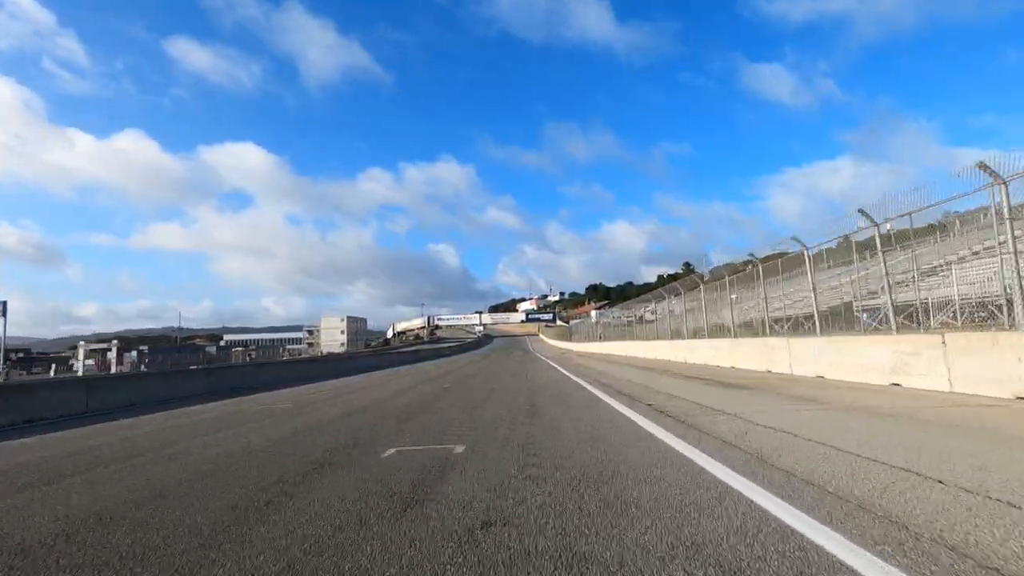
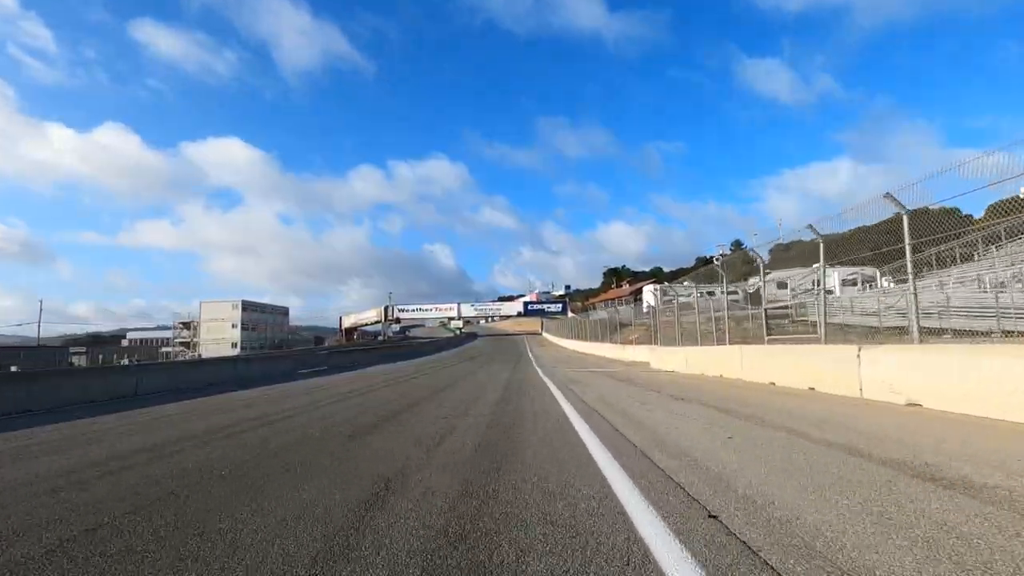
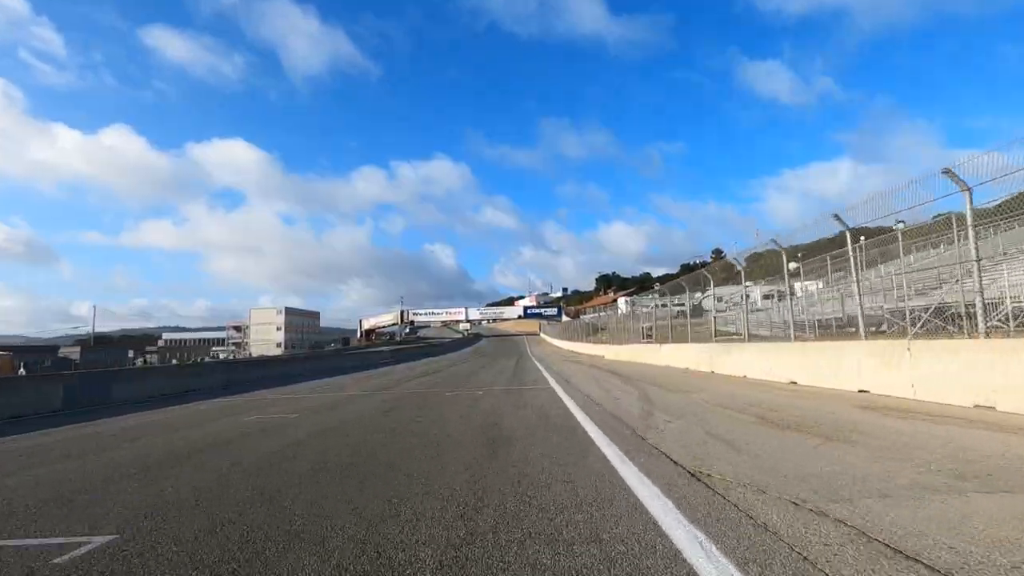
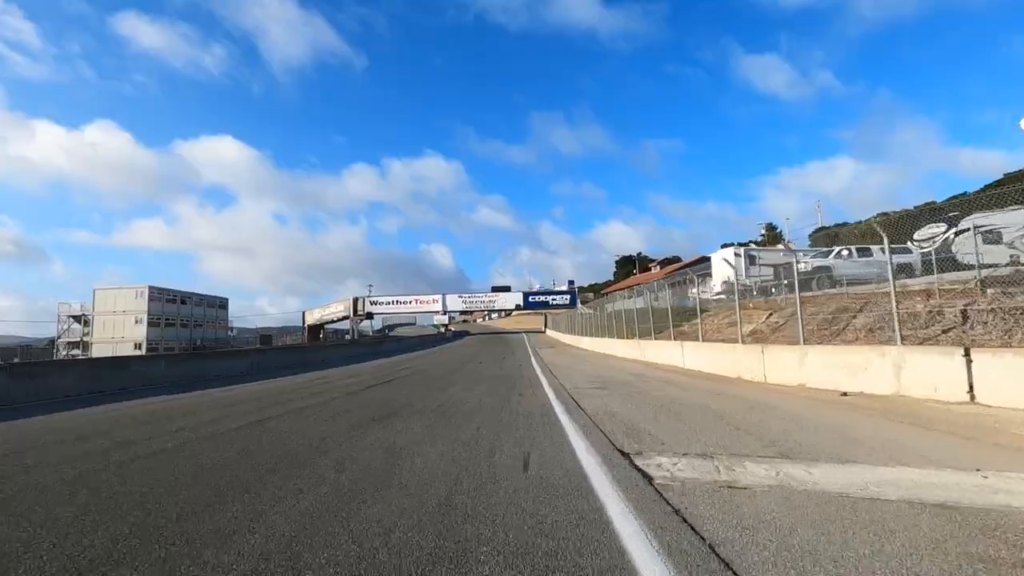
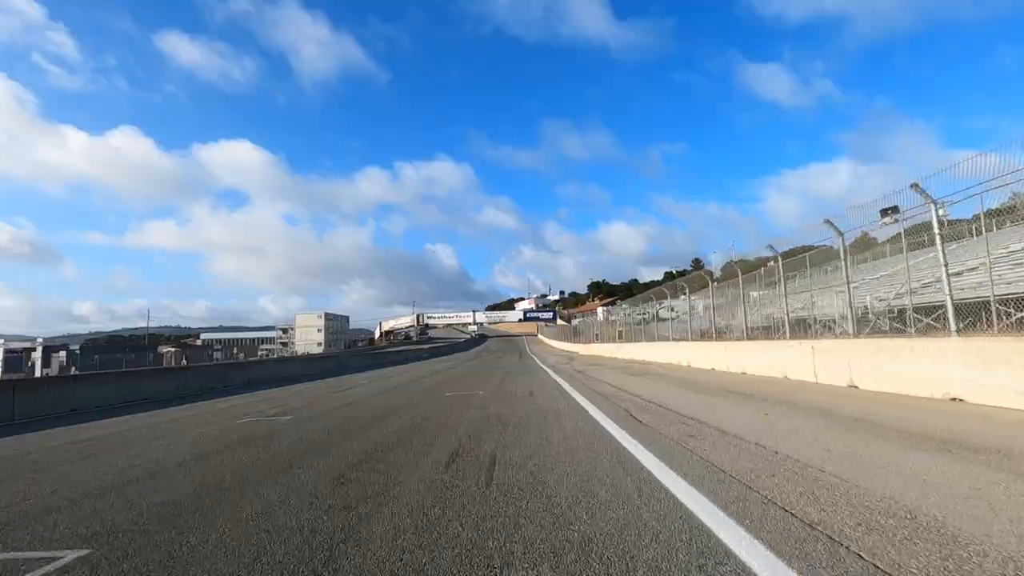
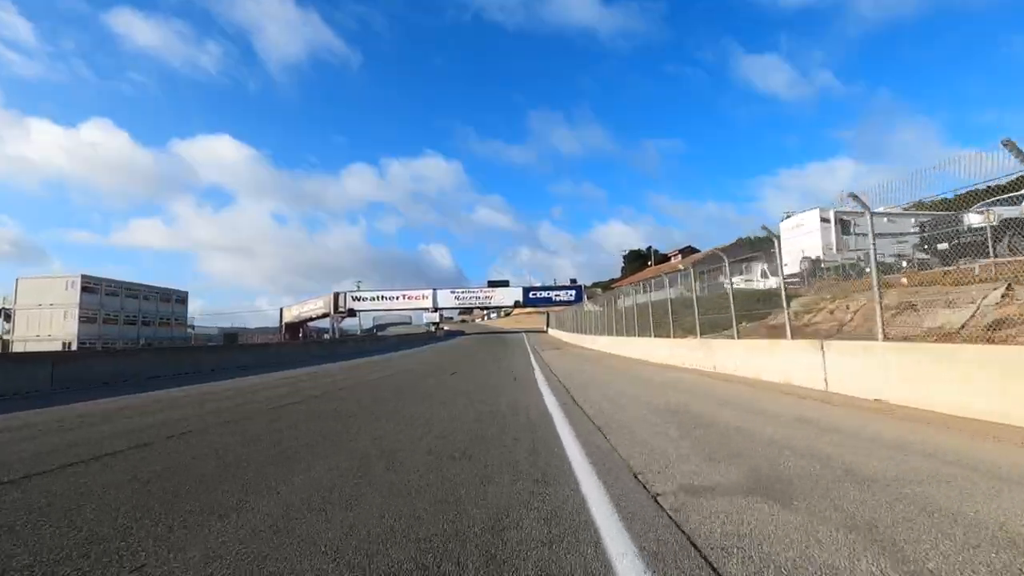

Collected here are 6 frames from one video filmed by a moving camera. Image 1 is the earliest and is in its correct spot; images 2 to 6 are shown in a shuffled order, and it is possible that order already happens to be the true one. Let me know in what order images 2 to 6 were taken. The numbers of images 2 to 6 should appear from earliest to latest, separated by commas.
5, 3, 2, 4, 6
